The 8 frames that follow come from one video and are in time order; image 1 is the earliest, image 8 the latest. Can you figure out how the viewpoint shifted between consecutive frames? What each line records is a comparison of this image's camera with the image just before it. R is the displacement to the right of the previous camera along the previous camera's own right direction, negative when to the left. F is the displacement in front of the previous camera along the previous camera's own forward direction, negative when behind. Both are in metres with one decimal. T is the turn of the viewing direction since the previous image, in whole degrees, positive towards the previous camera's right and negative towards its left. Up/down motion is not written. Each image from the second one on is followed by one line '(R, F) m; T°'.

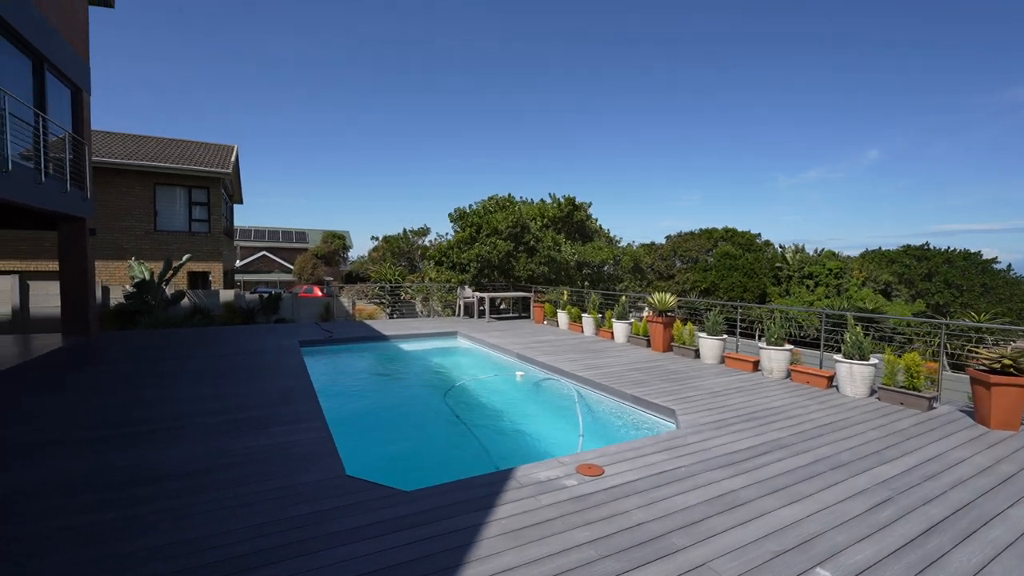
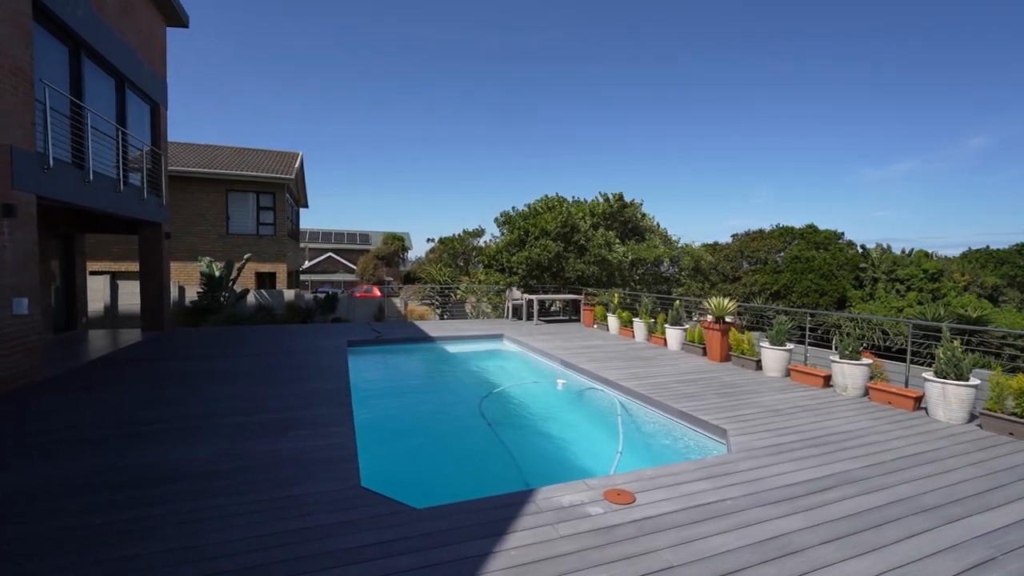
(+0.3, +0.3) m; -8°
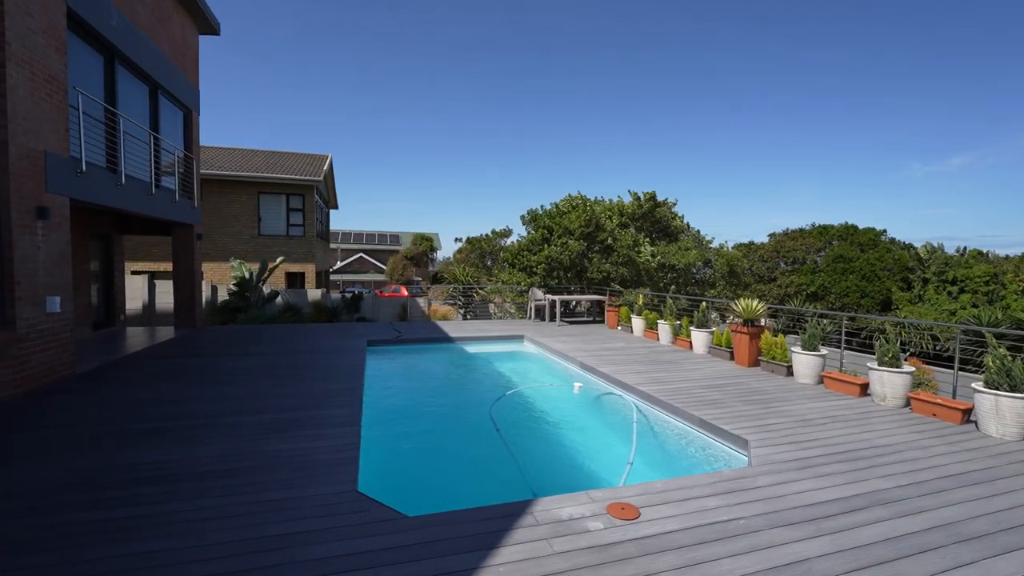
(+0.3, +0.2) m; -4°
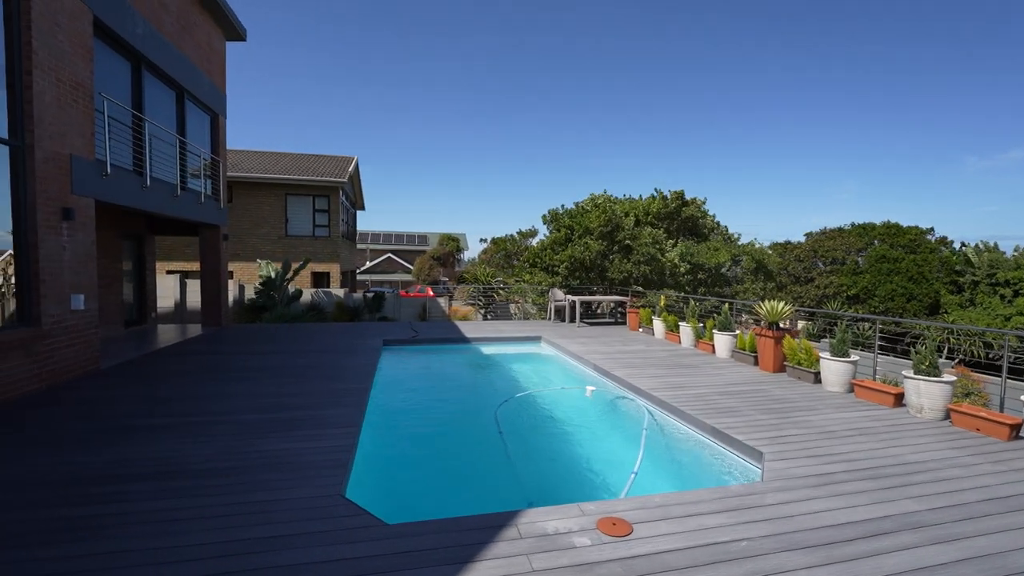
(+0.4, +0.2) m; -4°
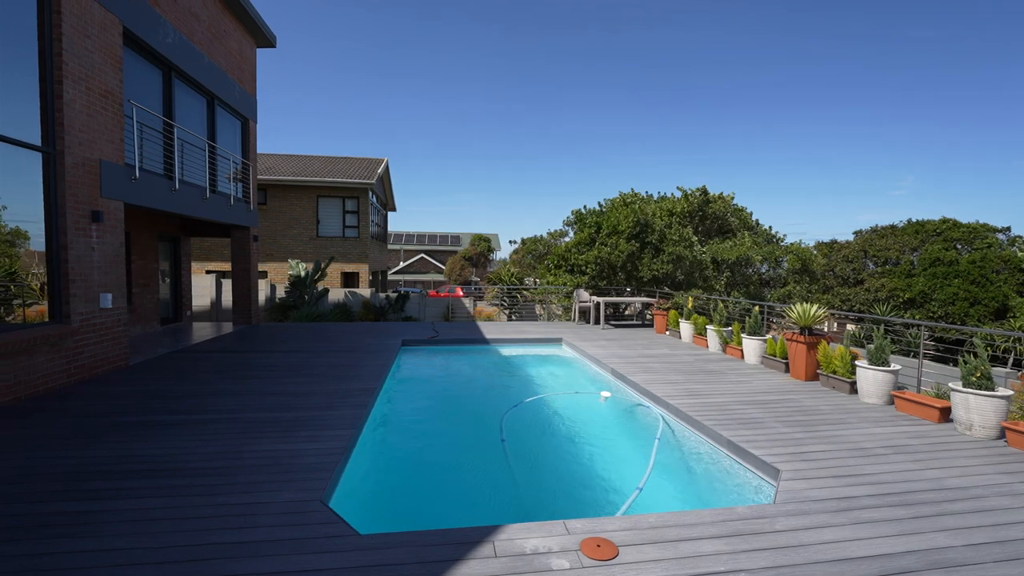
(+0.4, +0.2) m; -5°
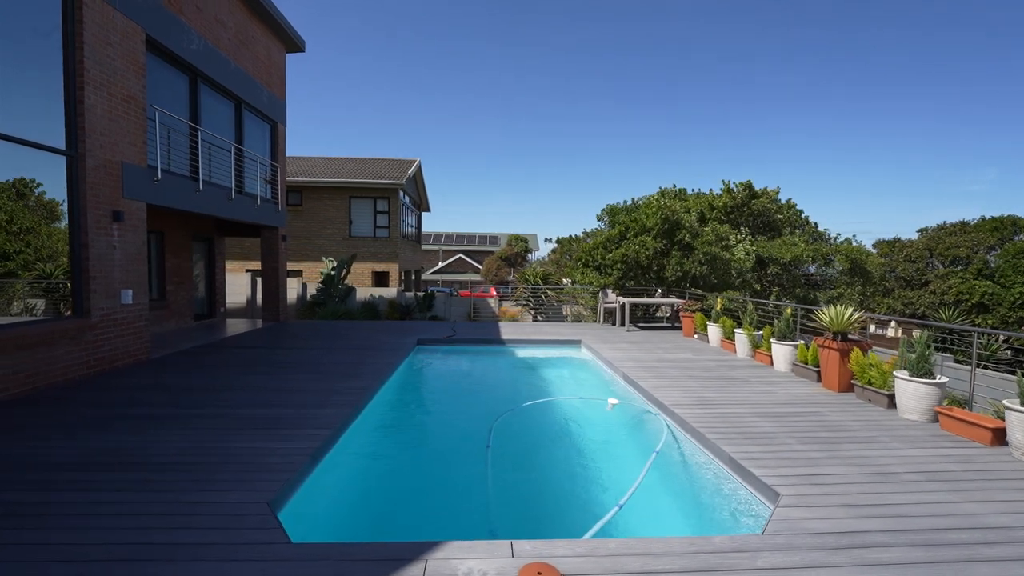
(+0.7, +0.3) m; -6°
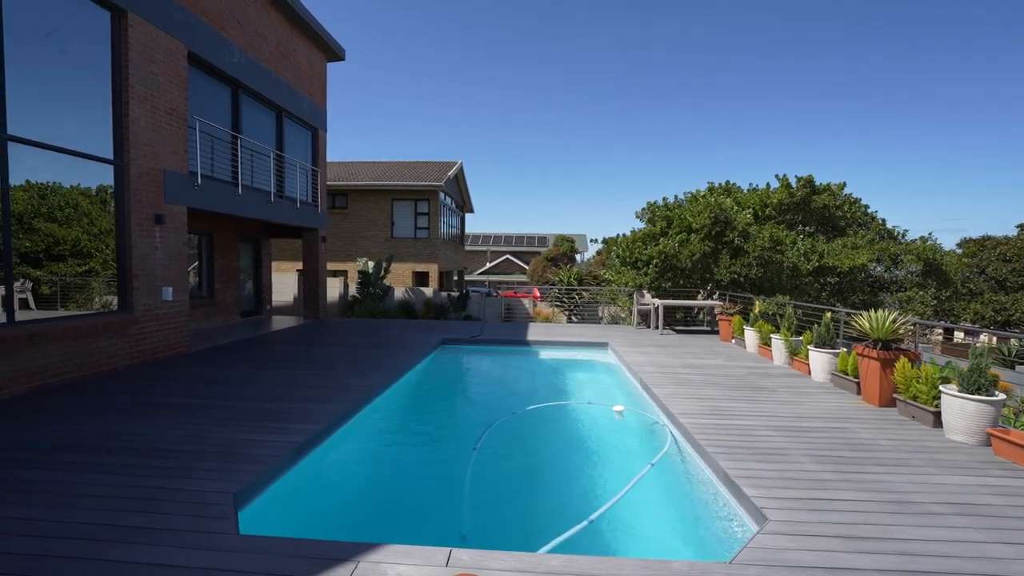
(+0.8, +0.2) m; -8°
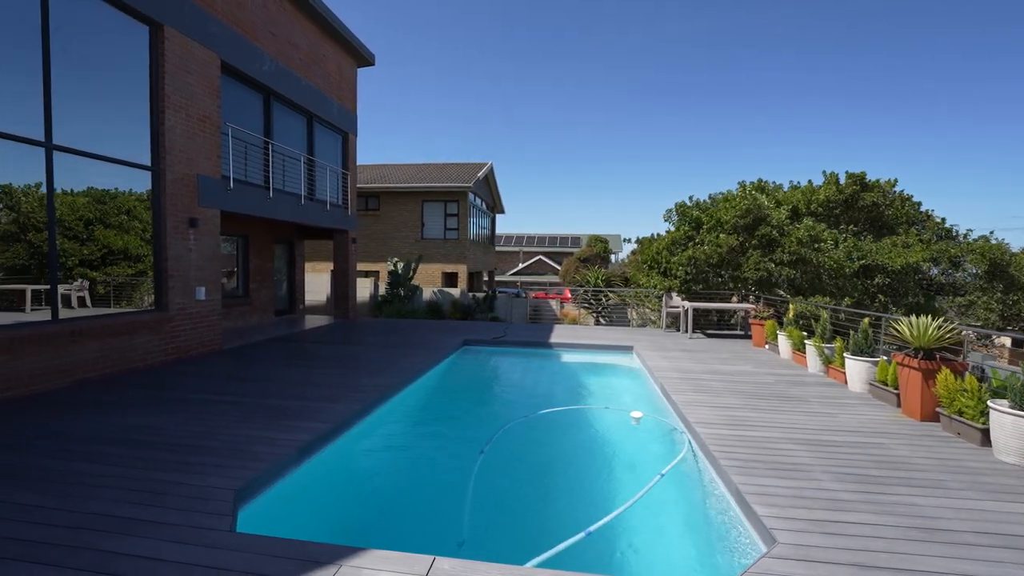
(+0.3, +0.1) m; -5°
